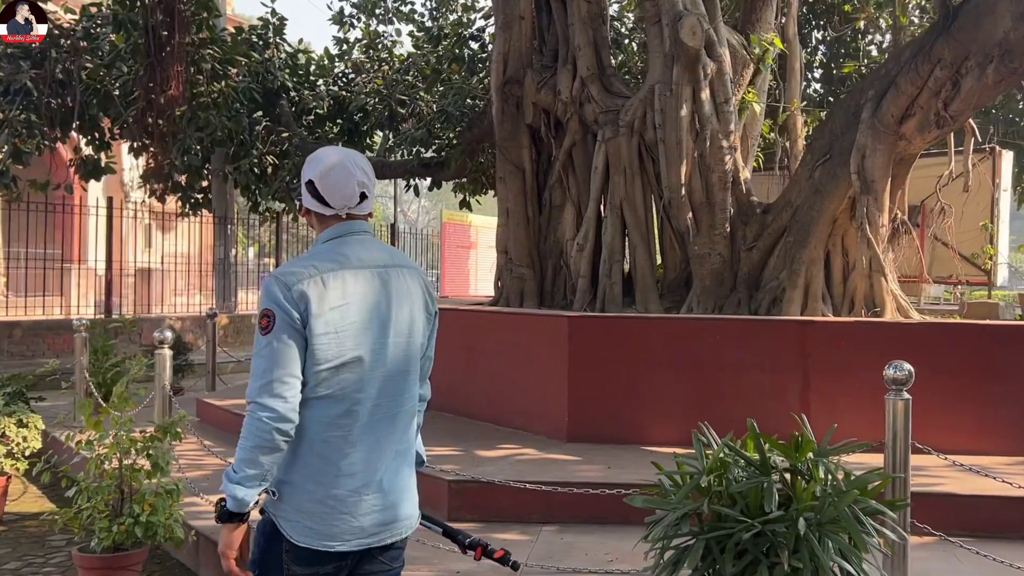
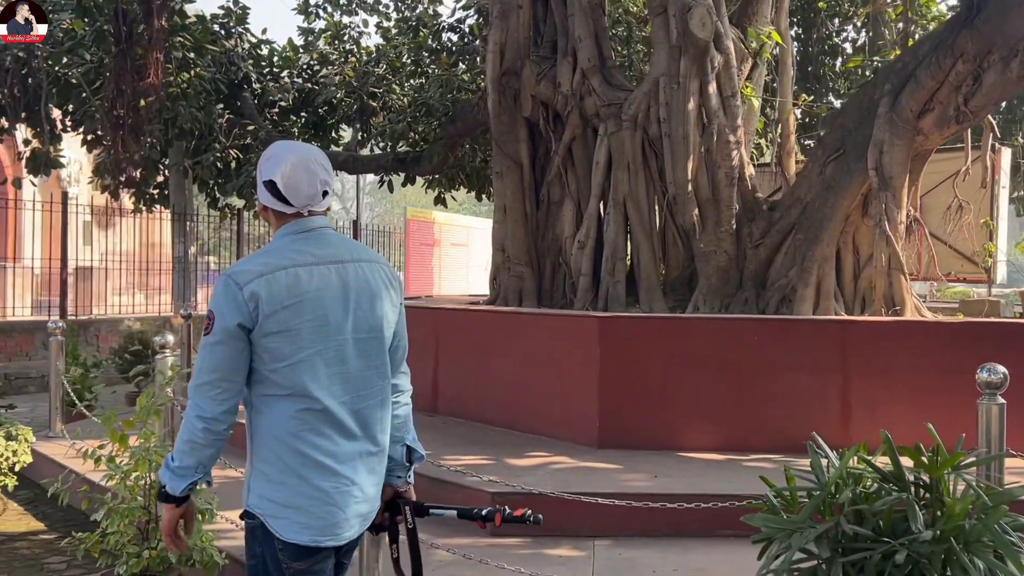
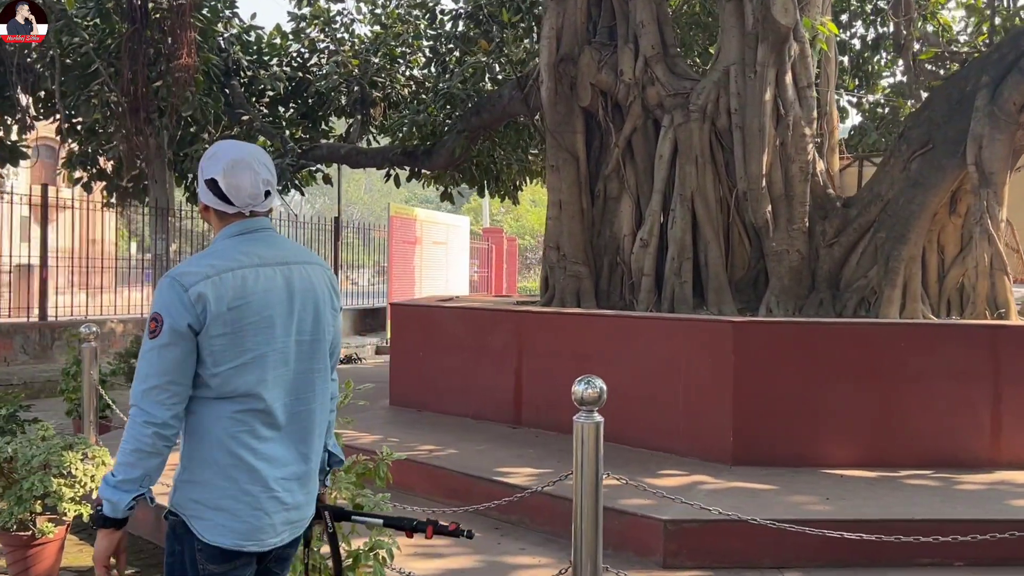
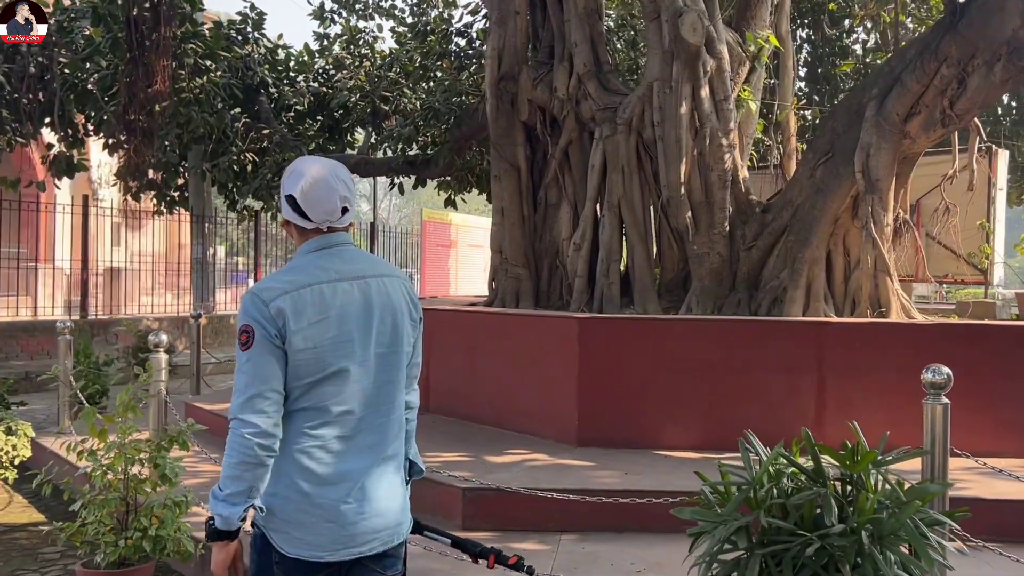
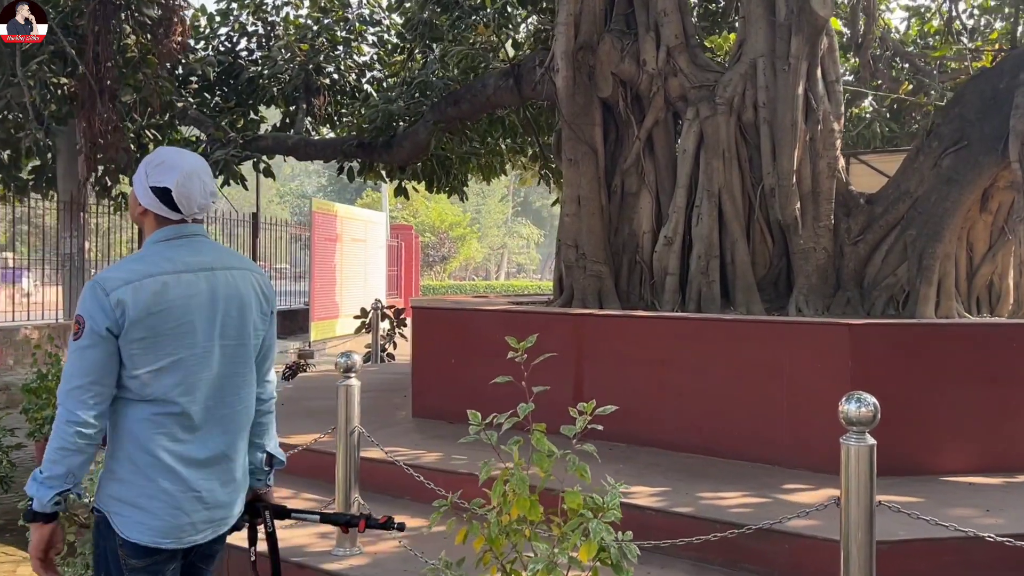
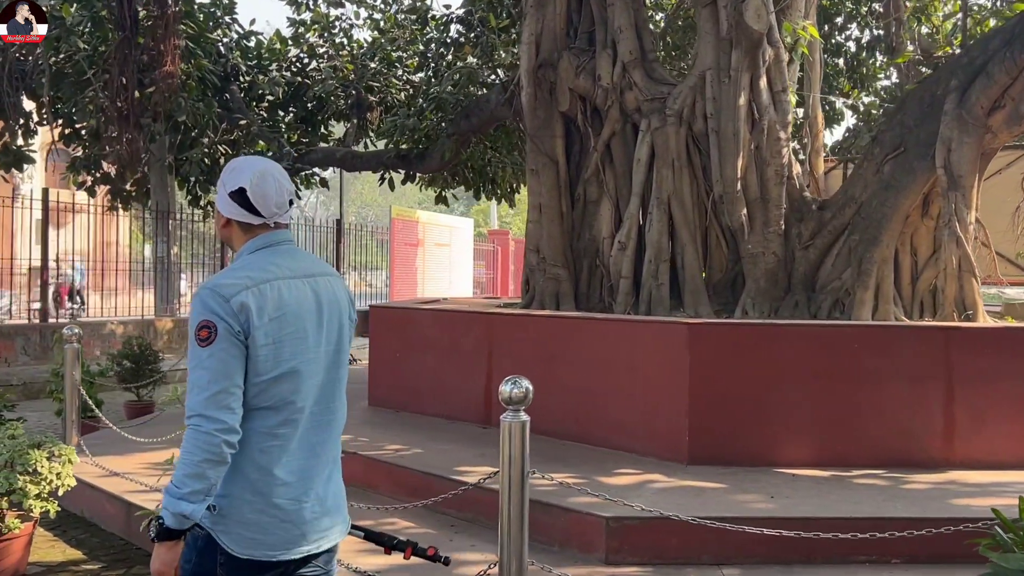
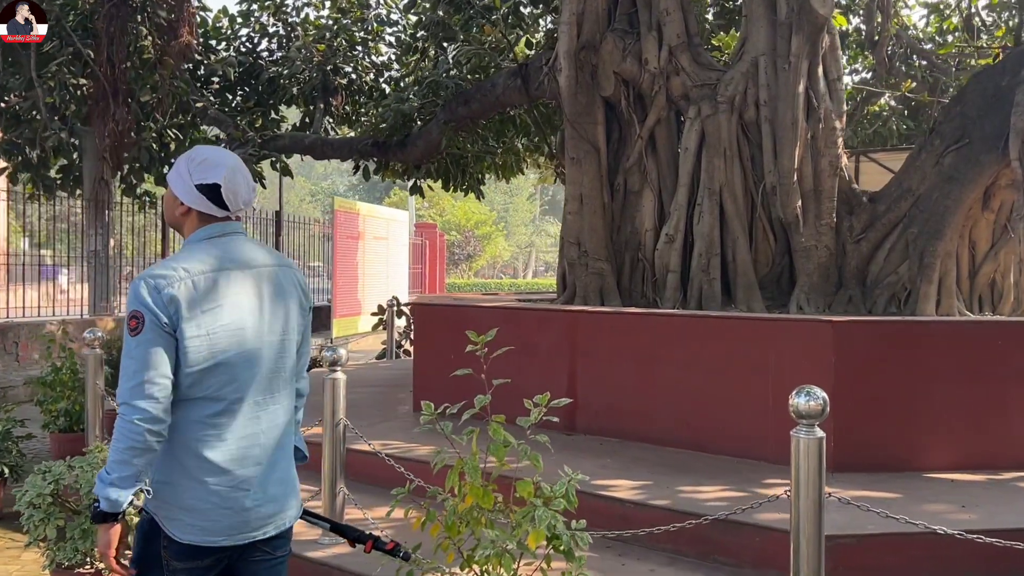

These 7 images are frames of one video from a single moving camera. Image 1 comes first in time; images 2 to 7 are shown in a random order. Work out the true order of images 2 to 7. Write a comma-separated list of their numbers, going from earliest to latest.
4, 2, 6, 3, 7, 5
